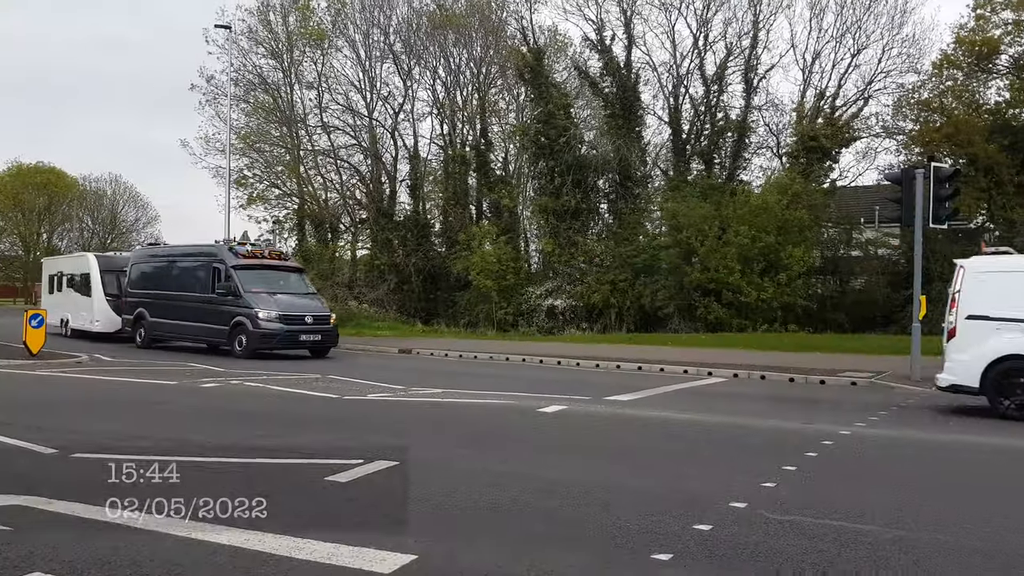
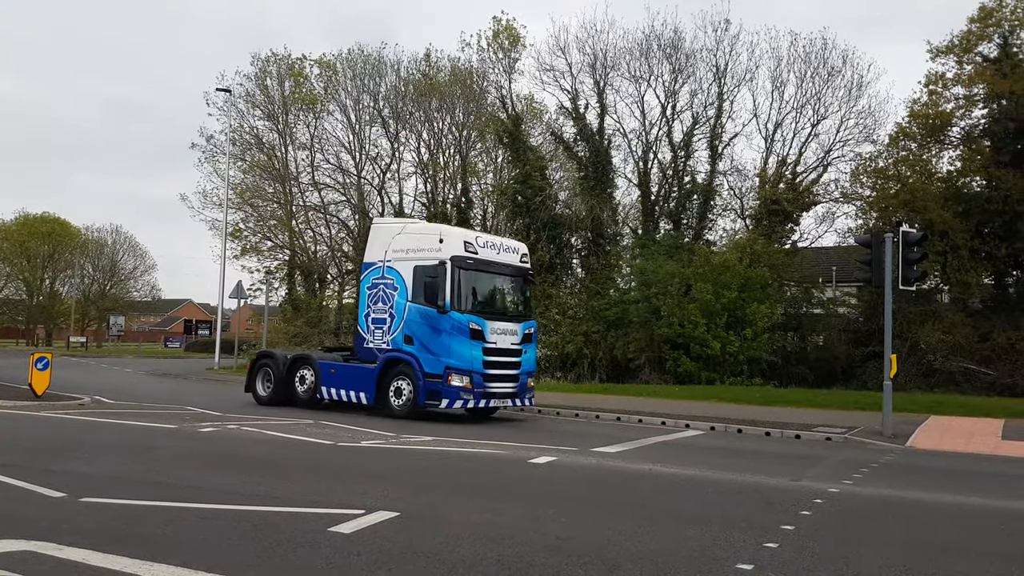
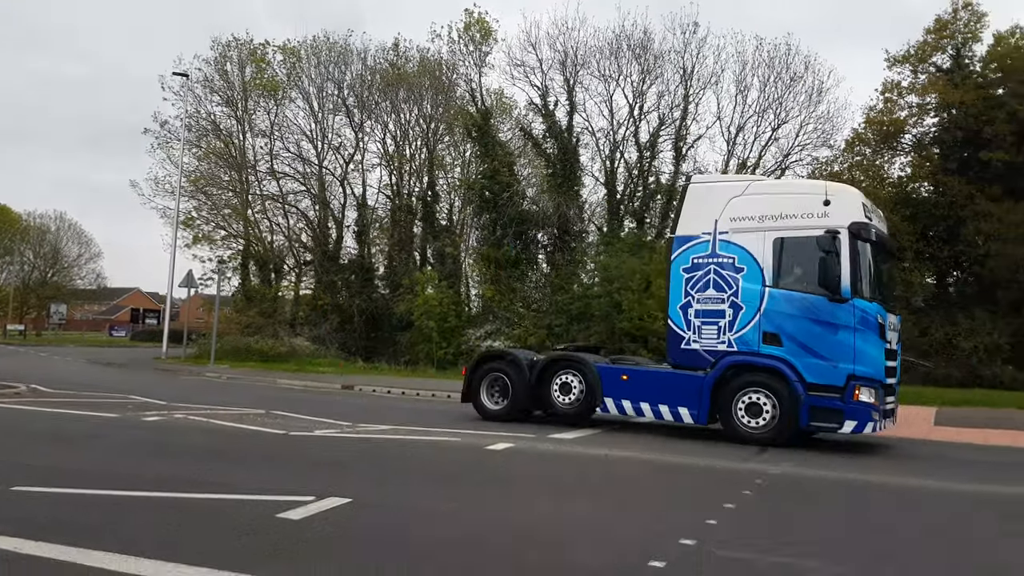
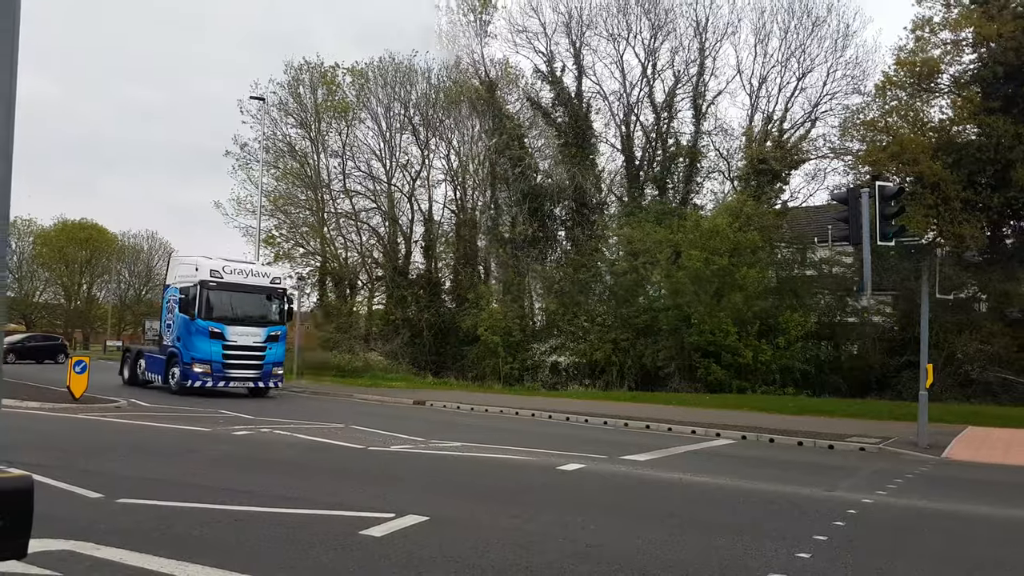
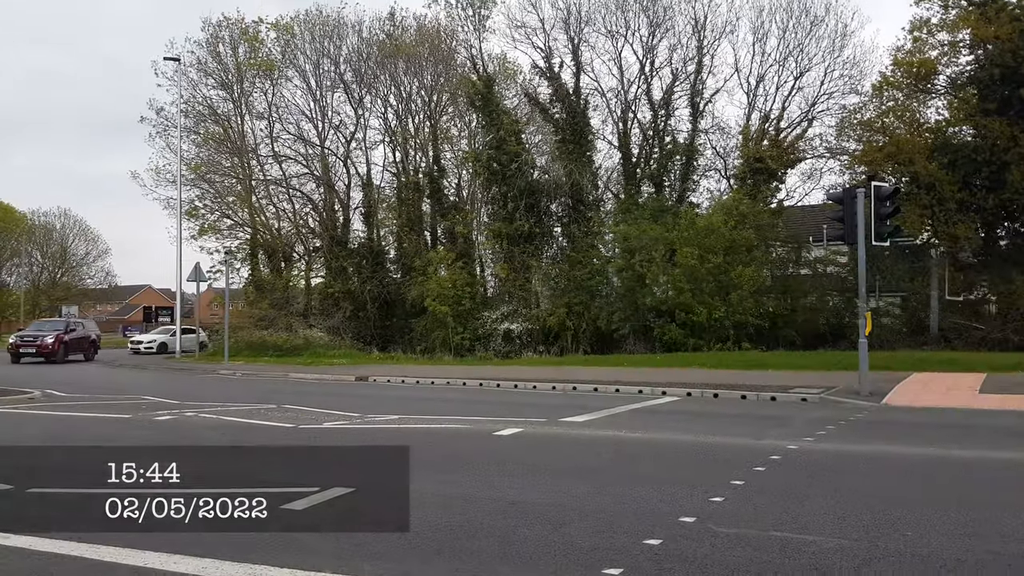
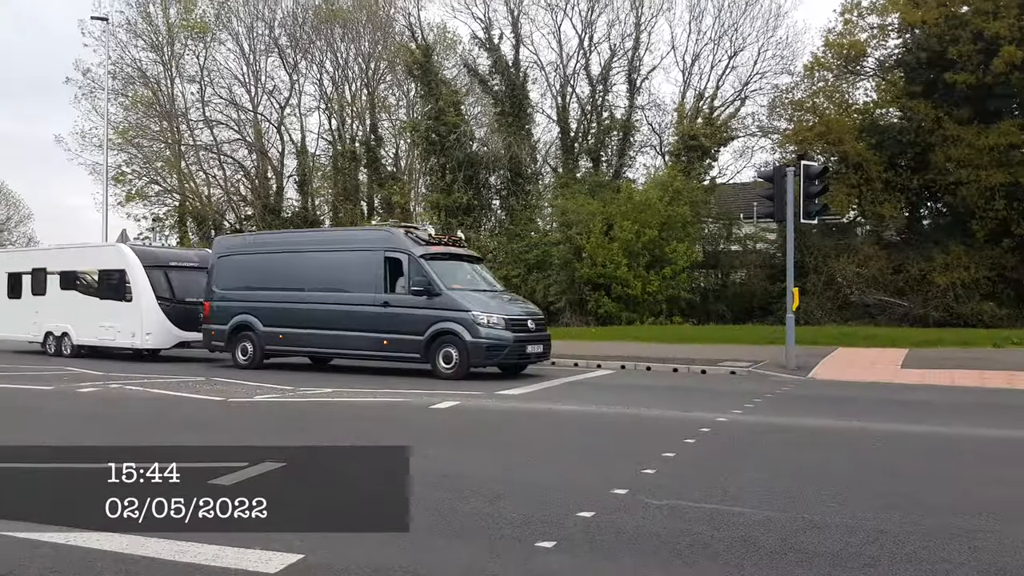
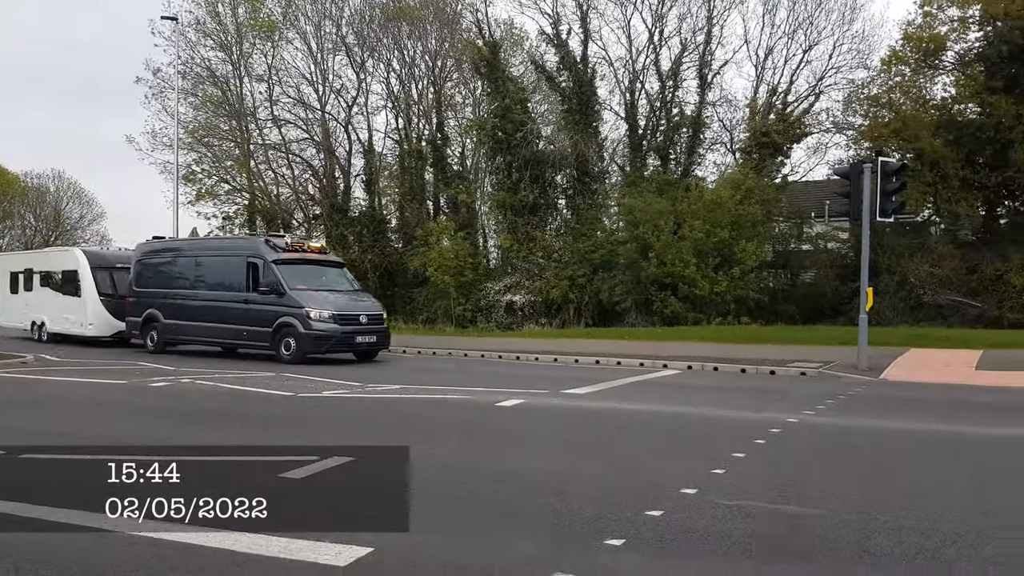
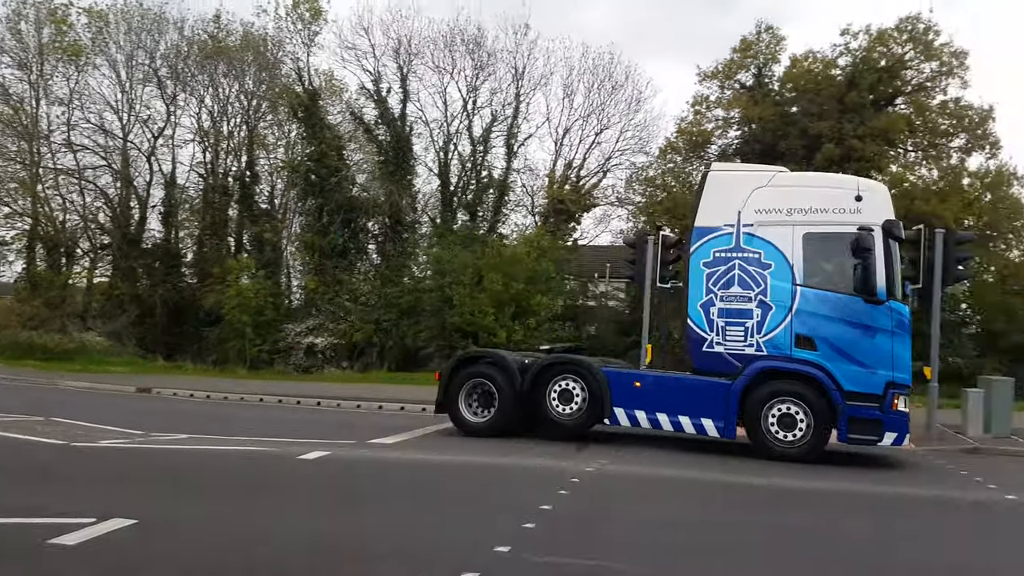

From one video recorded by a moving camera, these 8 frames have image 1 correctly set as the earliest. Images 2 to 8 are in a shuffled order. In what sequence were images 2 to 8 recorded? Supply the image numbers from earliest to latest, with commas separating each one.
7, 6, 5, 4, 2, 3, 8
